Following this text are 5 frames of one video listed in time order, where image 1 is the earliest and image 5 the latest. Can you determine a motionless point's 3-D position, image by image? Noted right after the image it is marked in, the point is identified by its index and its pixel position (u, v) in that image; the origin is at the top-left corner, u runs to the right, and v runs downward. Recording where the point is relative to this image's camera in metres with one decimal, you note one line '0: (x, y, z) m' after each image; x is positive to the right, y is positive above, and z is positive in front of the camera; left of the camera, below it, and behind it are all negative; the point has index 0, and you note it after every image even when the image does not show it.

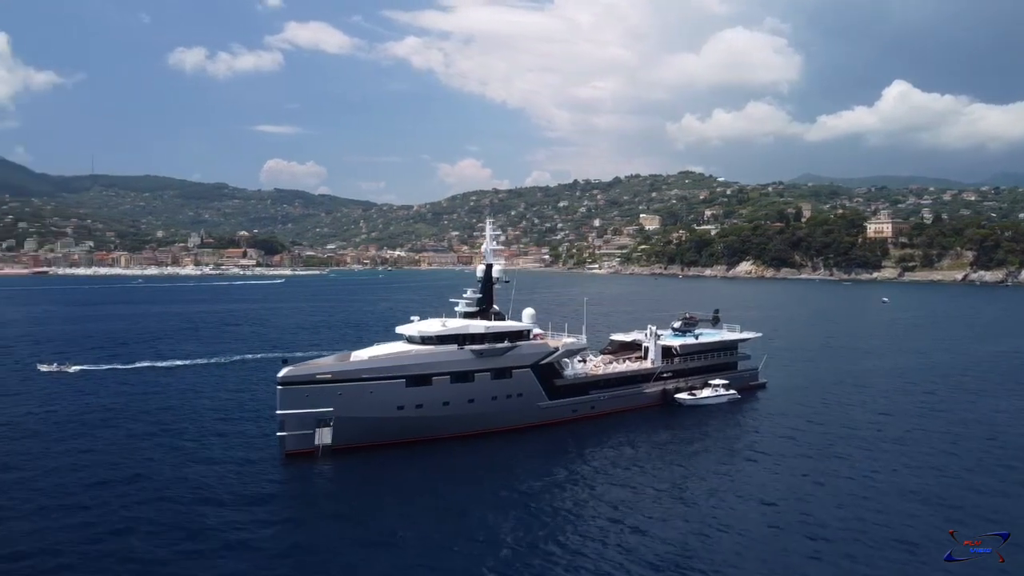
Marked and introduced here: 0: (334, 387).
0: (-4.3, -2.4, +19.7) m
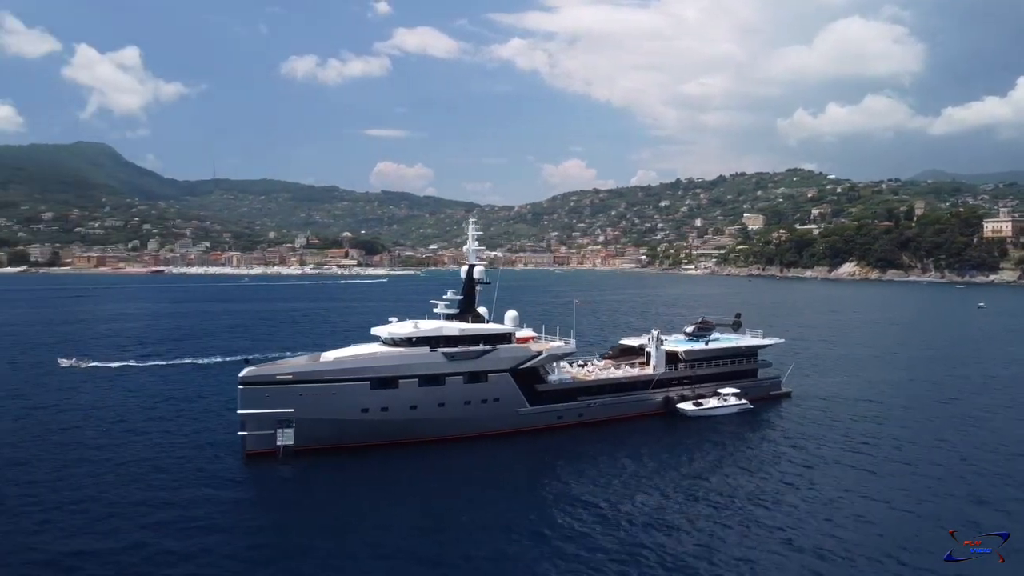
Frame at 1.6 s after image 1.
0: (-5.2, -2.4, +19.6) m
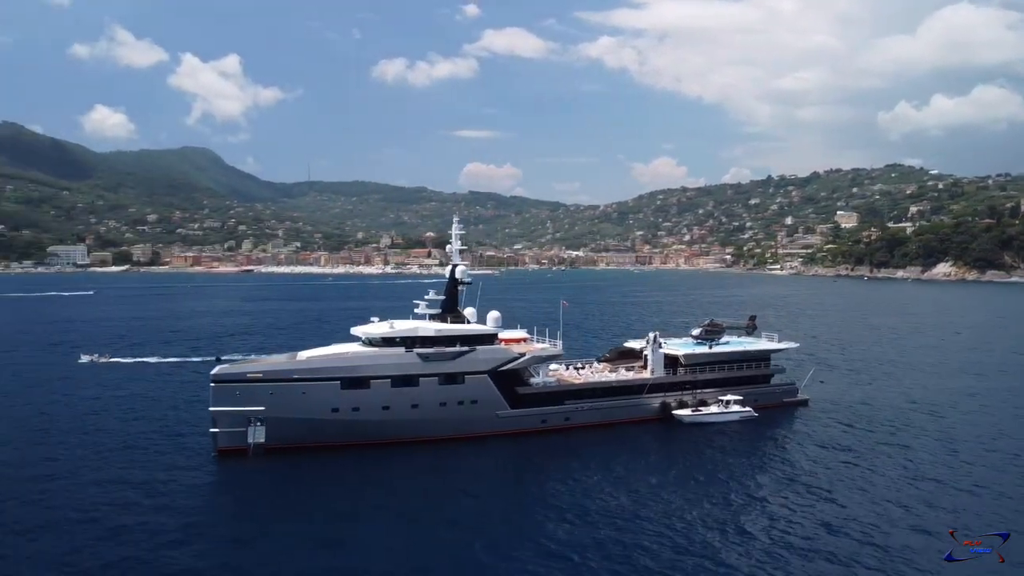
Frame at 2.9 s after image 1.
0: (-5.9, -2.4, +19.8) m
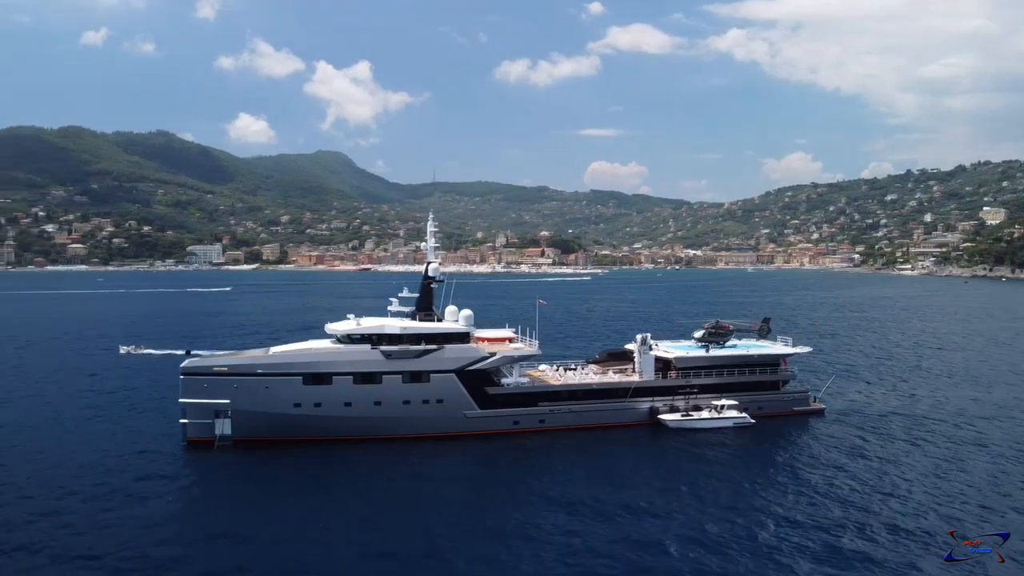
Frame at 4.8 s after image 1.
0: (-7.0, -2.3, +20.3) m
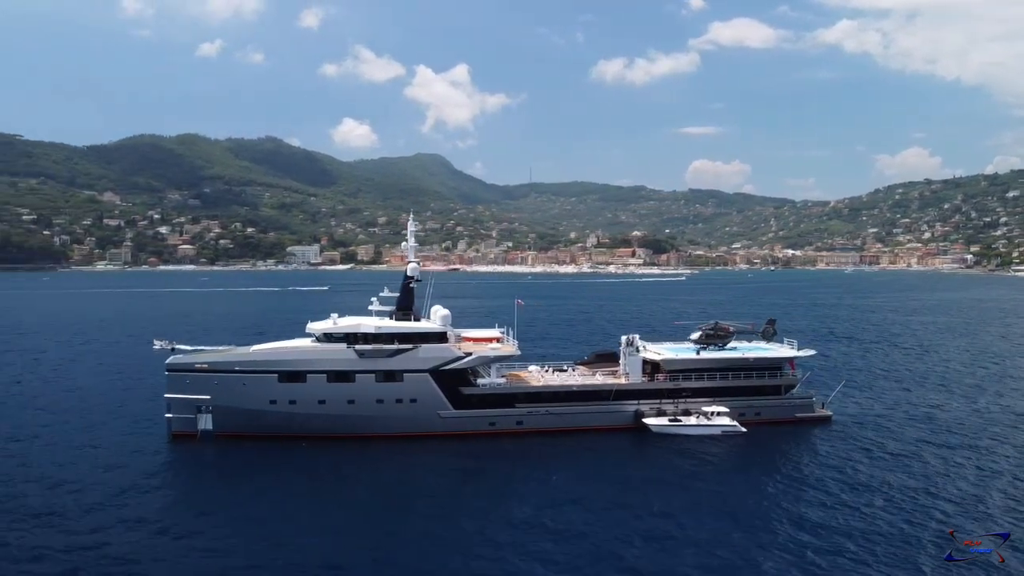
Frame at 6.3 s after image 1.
0: (-7.7, -2.2, +20.9) m
